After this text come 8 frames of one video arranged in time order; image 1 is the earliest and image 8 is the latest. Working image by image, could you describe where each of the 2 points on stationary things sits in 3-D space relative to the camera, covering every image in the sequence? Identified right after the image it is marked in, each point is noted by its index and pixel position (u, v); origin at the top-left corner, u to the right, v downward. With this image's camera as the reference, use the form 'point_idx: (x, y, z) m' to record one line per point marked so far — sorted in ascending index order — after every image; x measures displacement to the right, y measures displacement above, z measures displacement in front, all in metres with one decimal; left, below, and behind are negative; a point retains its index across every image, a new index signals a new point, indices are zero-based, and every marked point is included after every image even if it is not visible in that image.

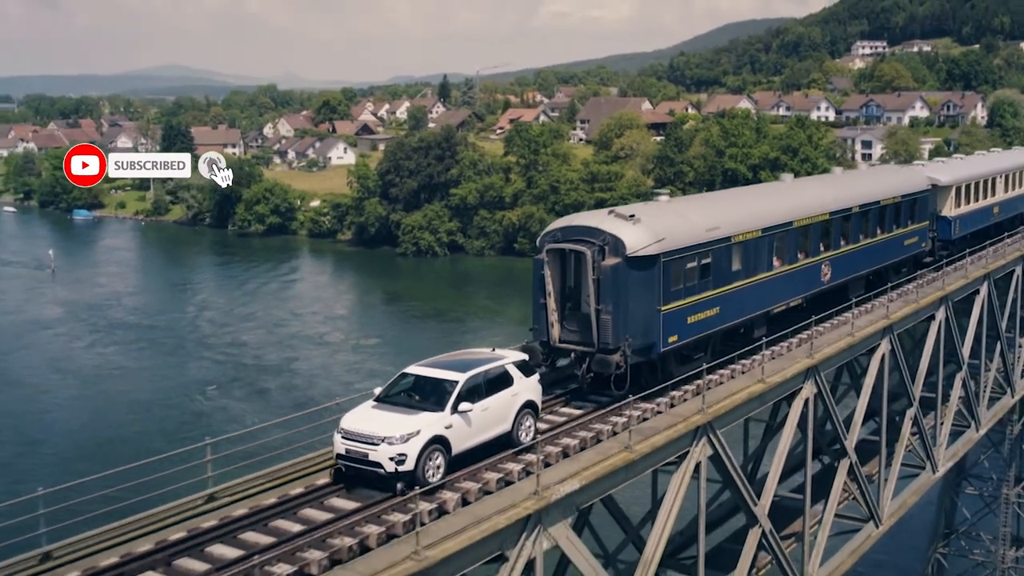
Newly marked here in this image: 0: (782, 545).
0: (+3.4, -3.2, +12.5) m
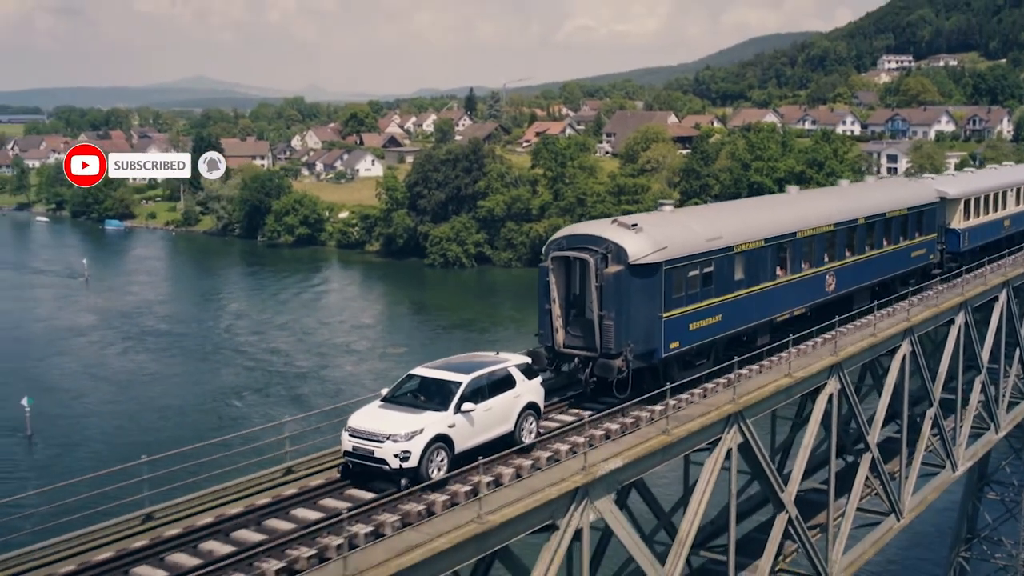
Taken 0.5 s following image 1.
0: (+4.0, -3.2, +13.2) m
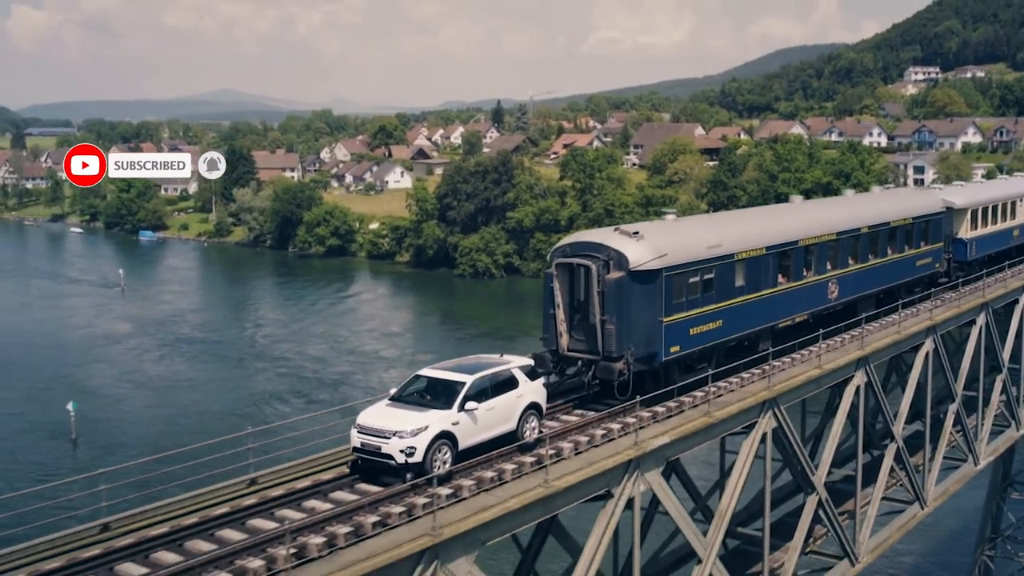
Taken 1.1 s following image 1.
0: (+4.6, -3.2, +14.1) m
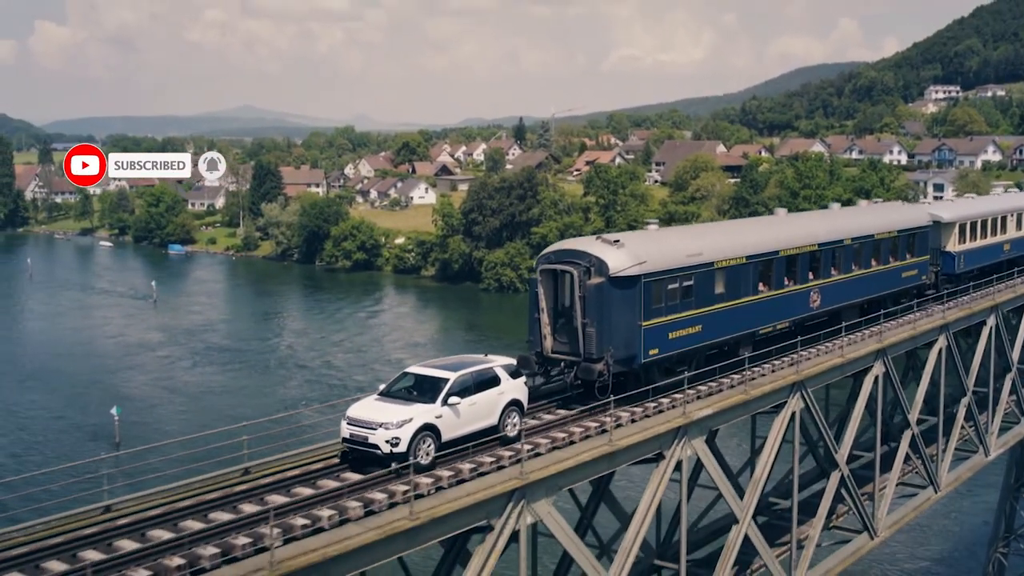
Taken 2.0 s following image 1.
0: (+5.4, -3.2, +15.5) m
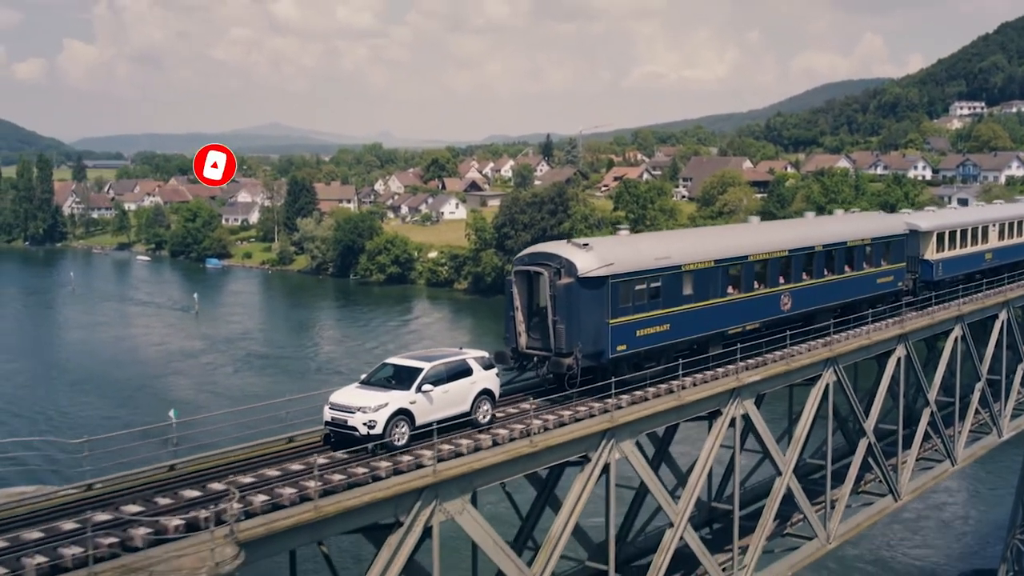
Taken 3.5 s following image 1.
0: (+6.7, -3.1, +17.7) m
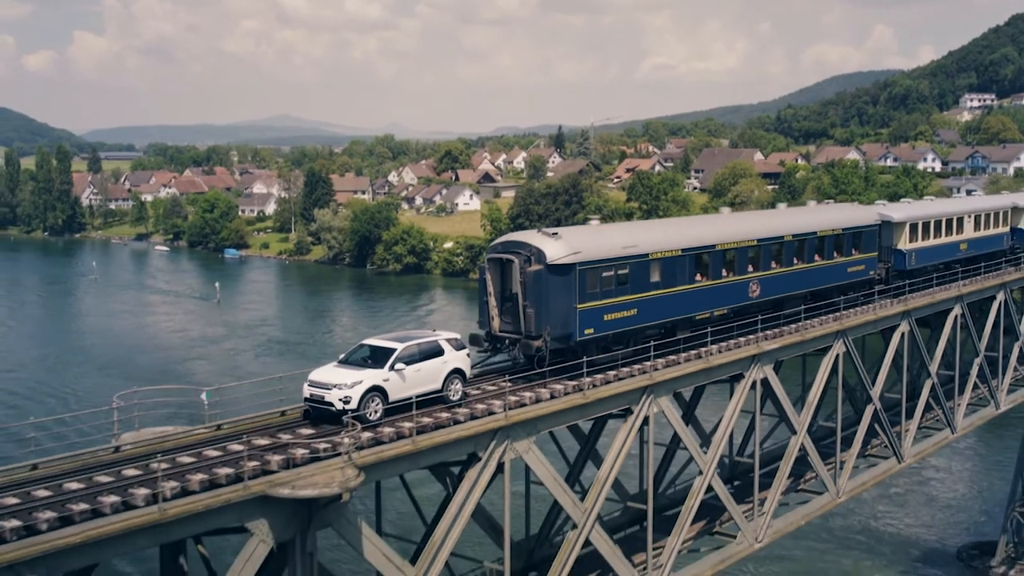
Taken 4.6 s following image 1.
0: (+7.4, -2.8, +19.5) m
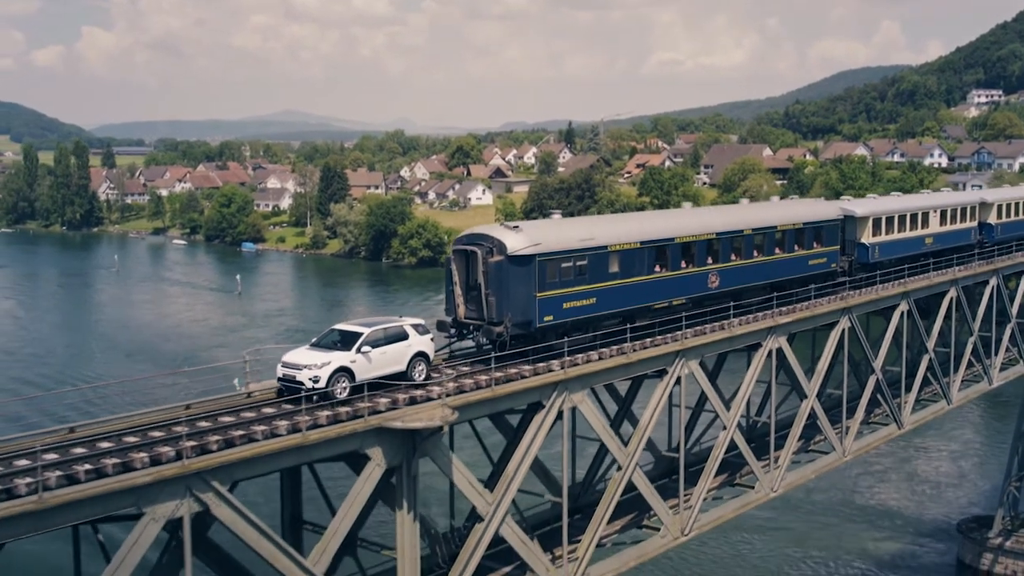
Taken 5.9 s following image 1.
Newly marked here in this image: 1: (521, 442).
0: (+8.3, -2.4, +21.7) m
1: (+0.1, -2.2, +14.0) m
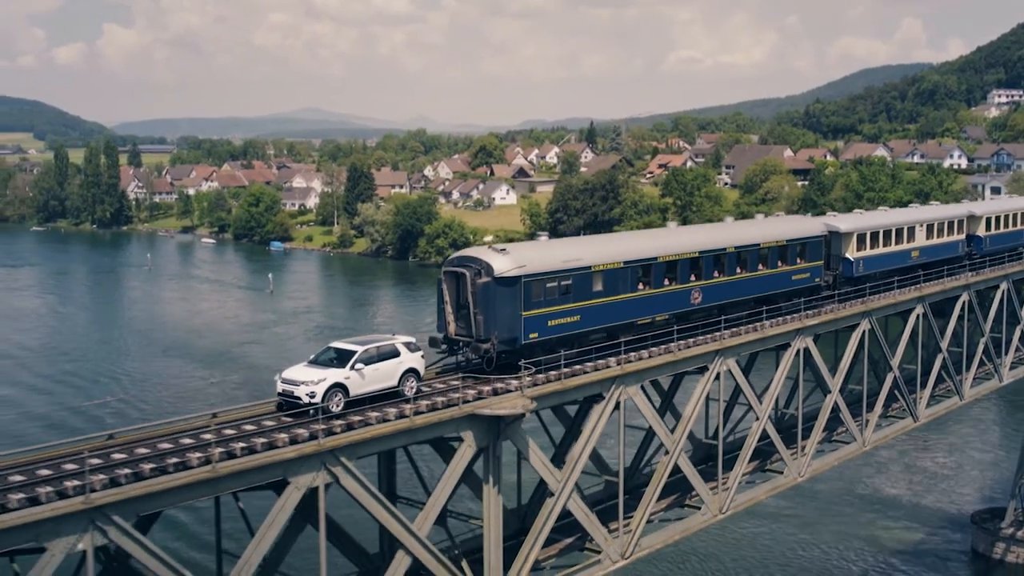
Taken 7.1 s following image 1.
0: (+9.5, -2.5, +23.7) m
1: (+1.2, -2.3, +16.2) m
